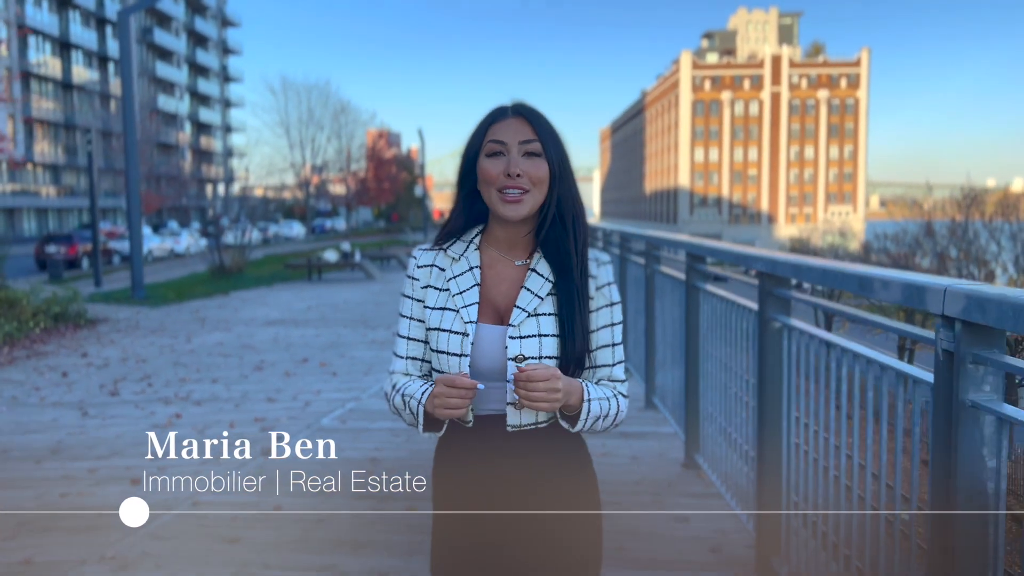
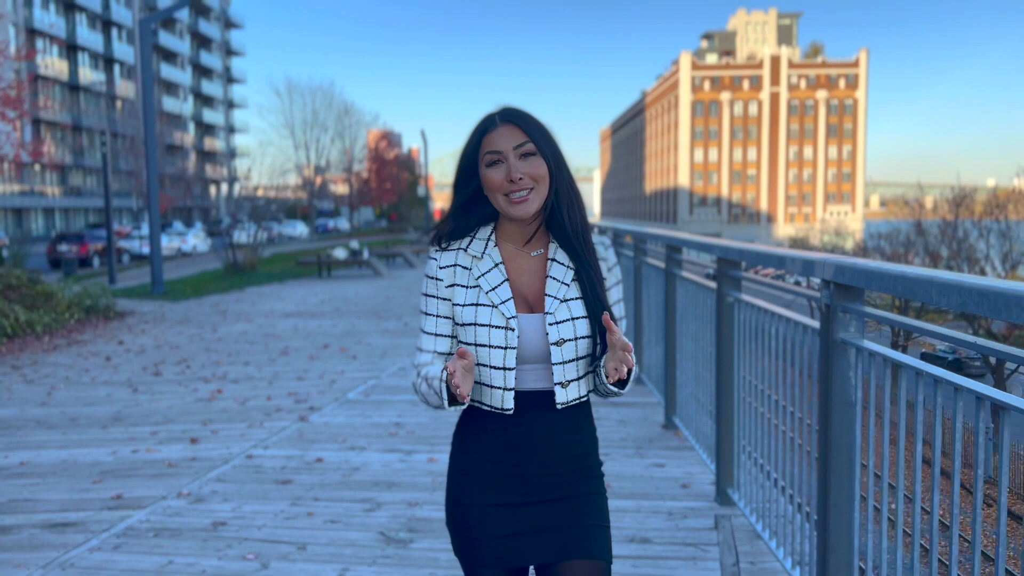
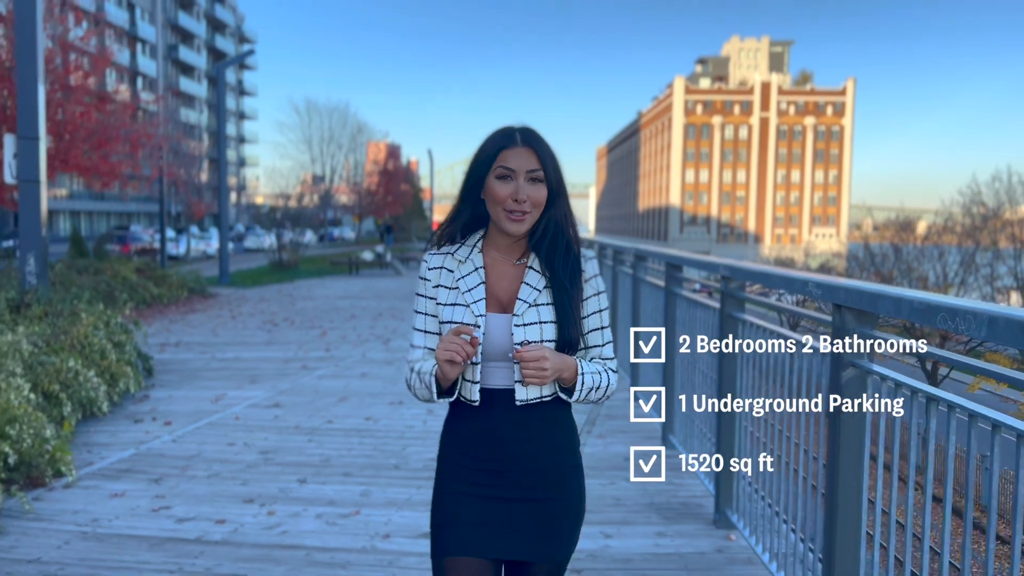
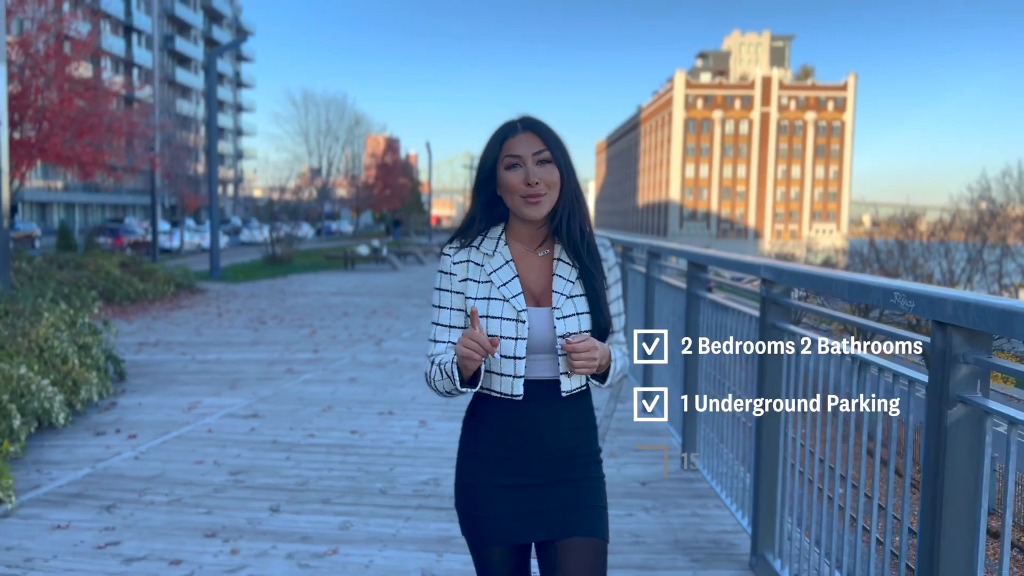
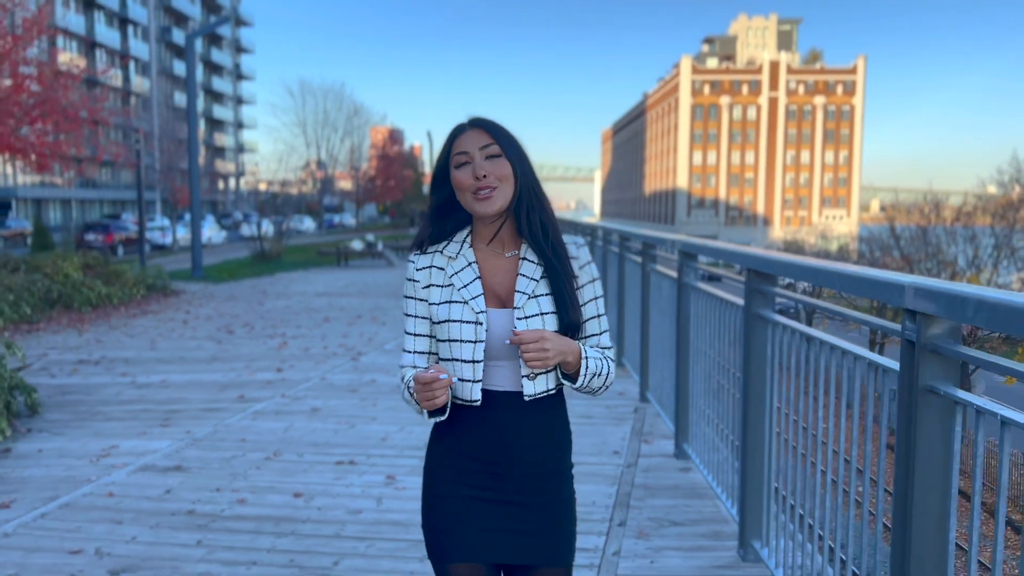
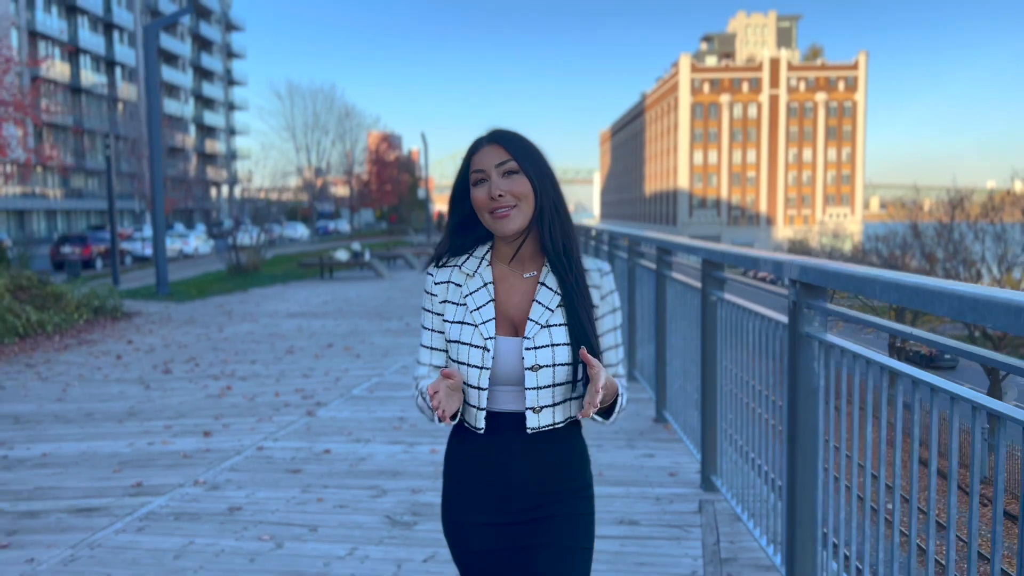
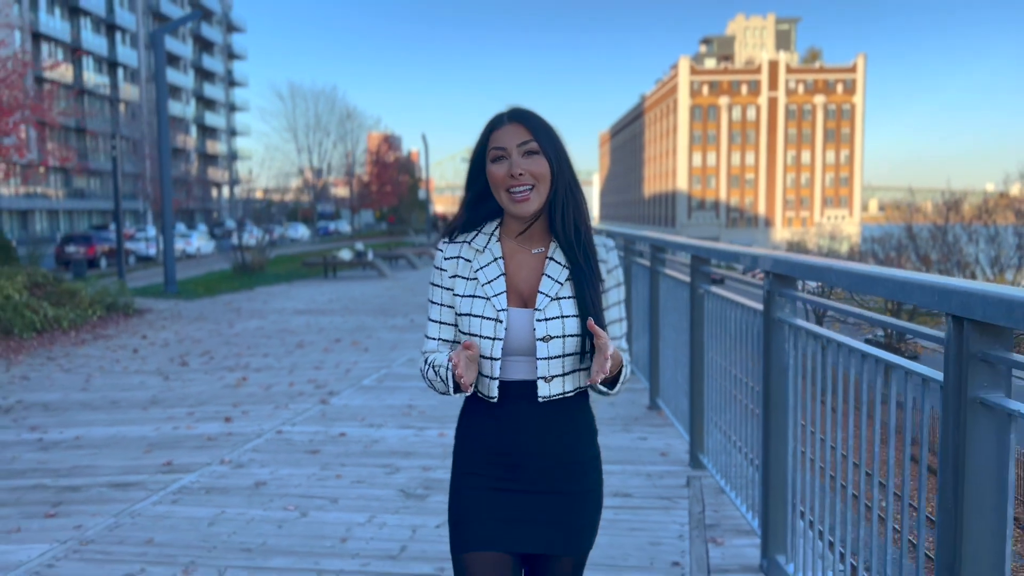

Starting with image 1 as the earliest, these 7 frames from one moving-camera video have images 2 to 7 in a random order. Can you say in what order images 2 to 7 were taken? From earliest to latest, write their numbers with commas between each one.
2, 6, 7, 5, 4, 3
